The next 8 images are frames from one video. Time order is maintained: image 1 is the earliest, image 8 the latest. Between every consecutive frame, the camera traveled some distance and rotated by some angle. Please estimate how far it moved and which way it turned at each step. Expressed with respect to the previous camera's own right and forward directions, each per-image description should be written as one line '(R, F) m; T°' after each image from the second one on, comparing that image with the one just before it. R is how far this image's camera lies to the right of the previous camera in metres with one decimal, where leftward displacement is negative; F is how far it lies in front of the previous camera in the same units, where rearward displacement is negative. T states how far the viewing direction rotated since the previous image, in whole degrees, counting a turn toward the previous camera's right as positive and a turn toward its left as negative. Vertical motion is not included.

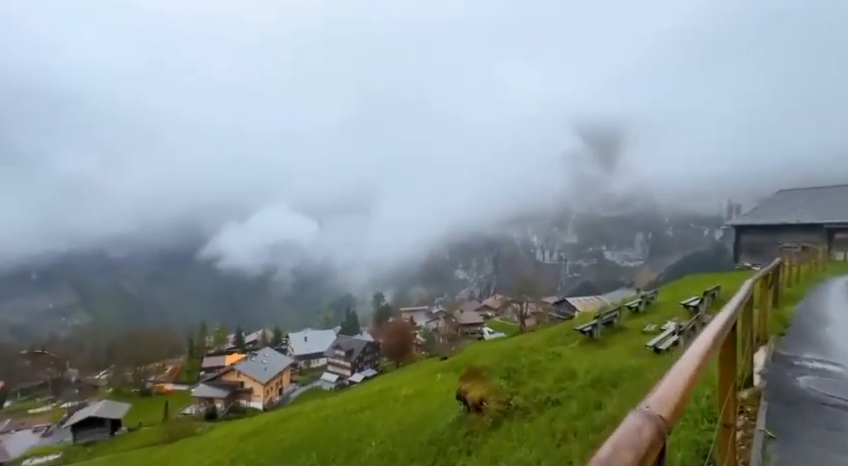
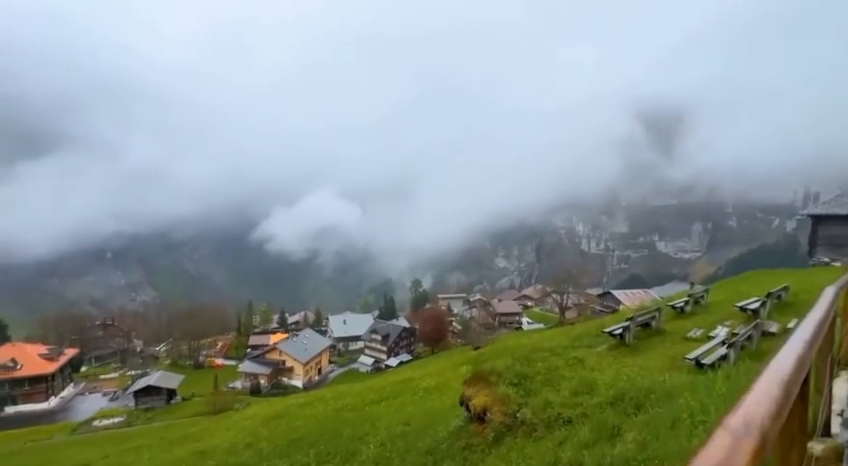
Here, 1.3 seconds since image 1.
(+1.1, +2.3) m; -5°
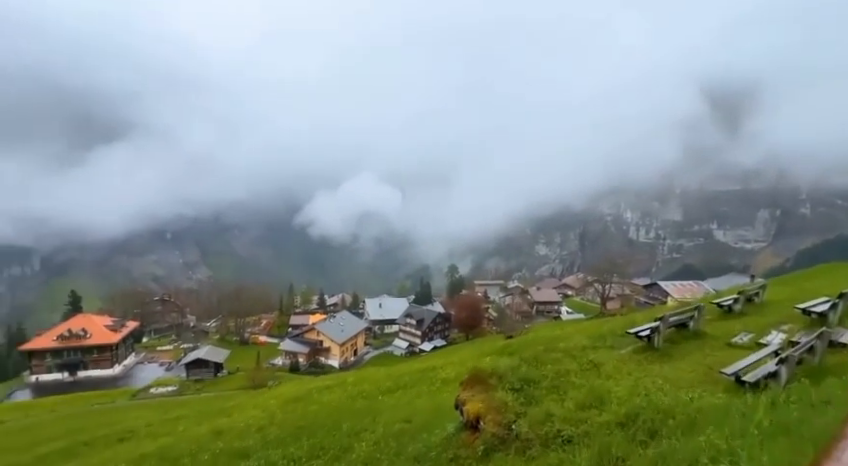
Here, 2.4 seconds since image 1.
(+1.1, +1.9) m; -4°
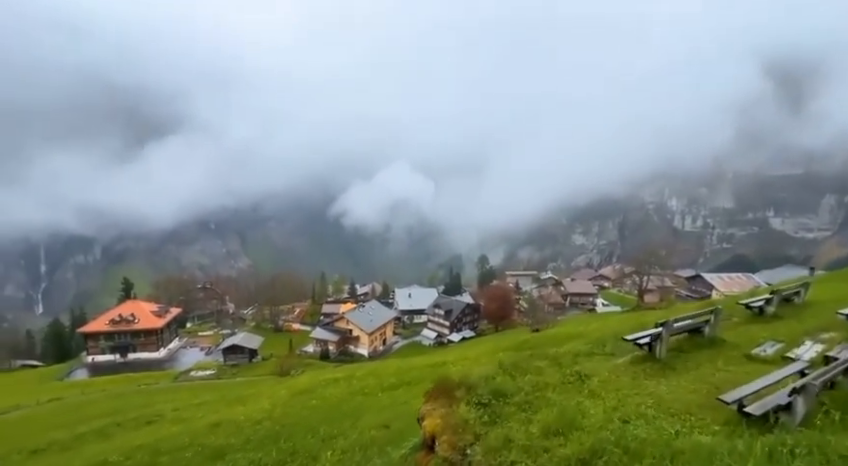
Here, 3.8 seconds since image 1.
(+1.6, +1.8) m; -4°
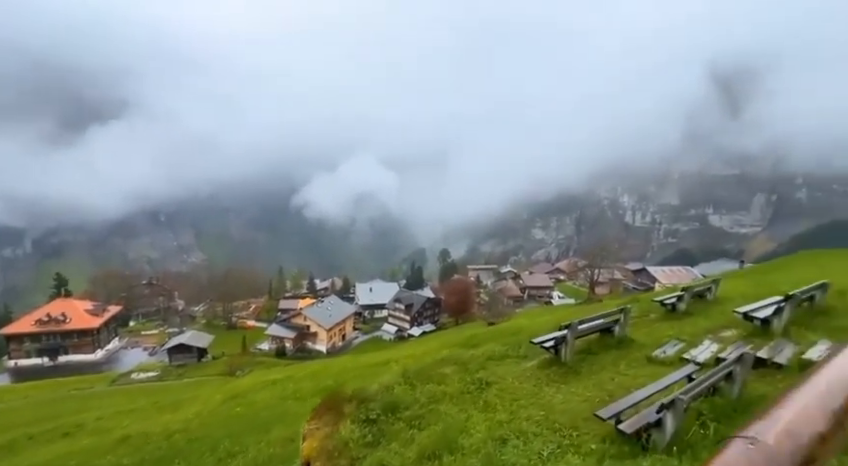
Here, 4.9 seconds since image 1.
(+1.5, +0.7) m; +4°
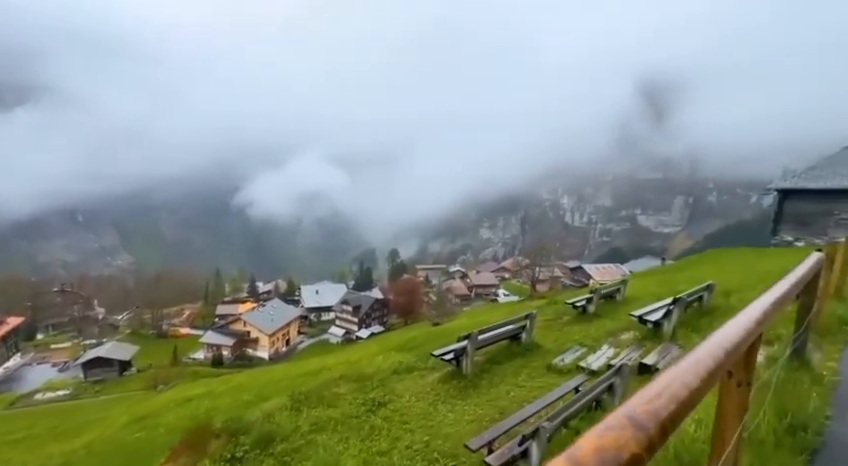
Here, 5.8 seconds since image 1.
(+1.3, +0.7) m; +5°
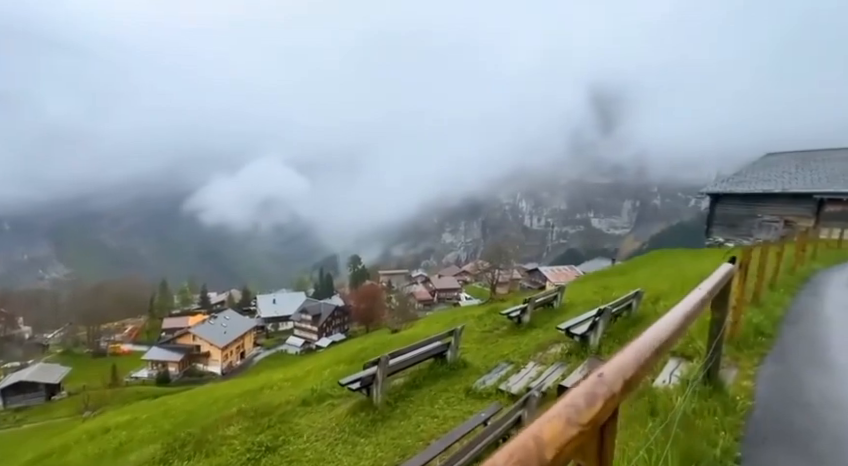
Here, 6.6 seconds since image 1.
(+1.2, +1.4) m; +4°
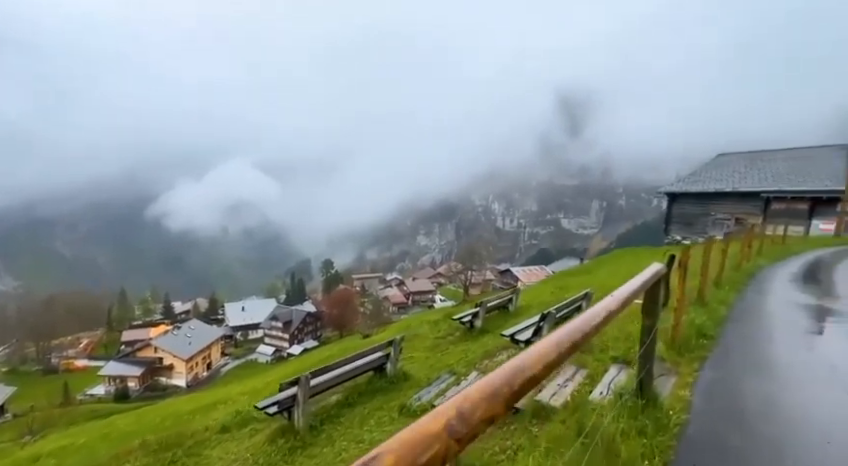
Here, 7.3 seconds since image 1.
(+0.8, +1.3) m; +3°
